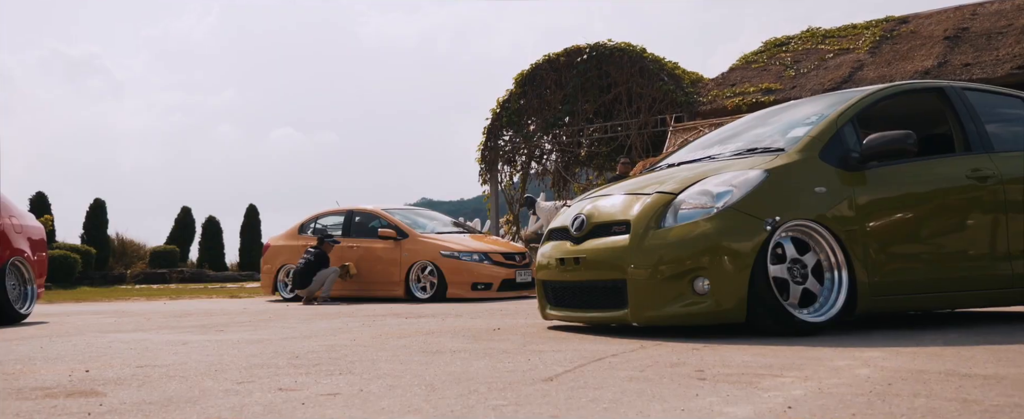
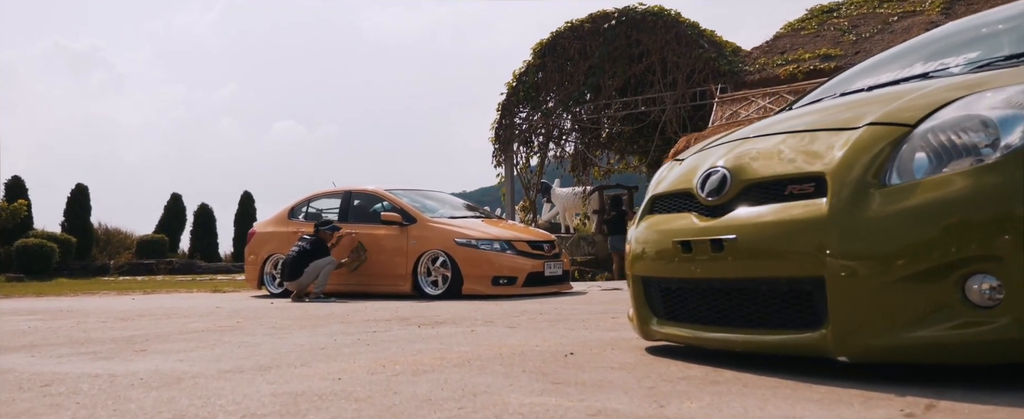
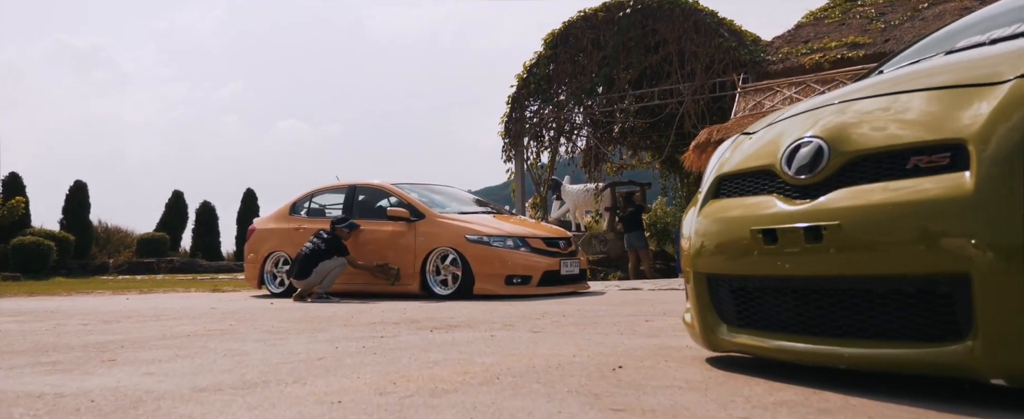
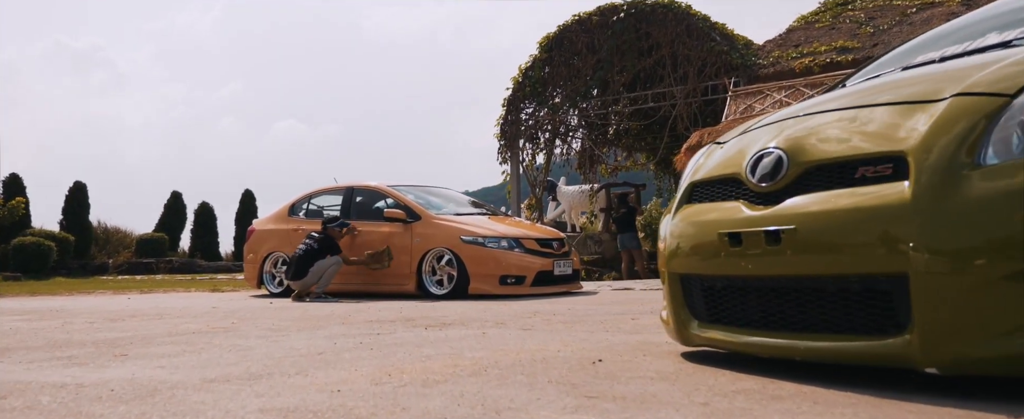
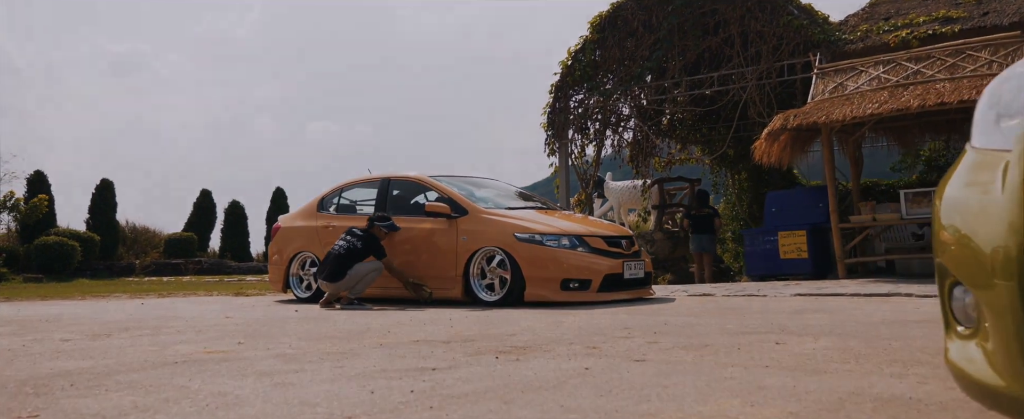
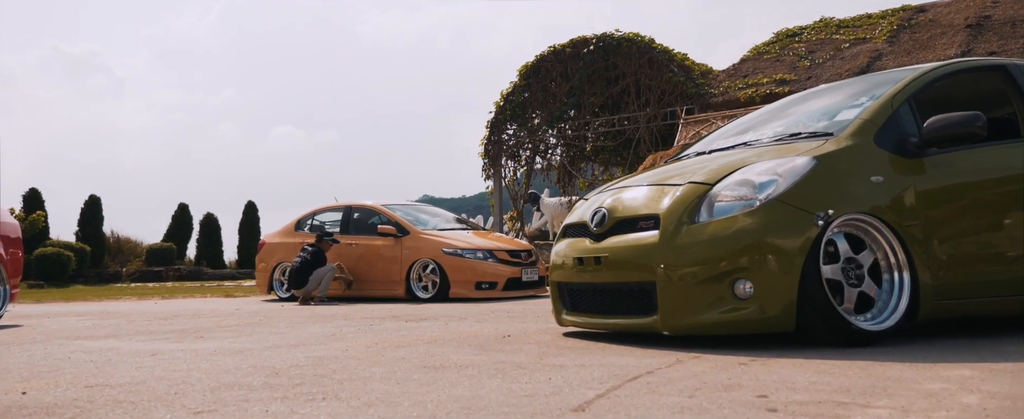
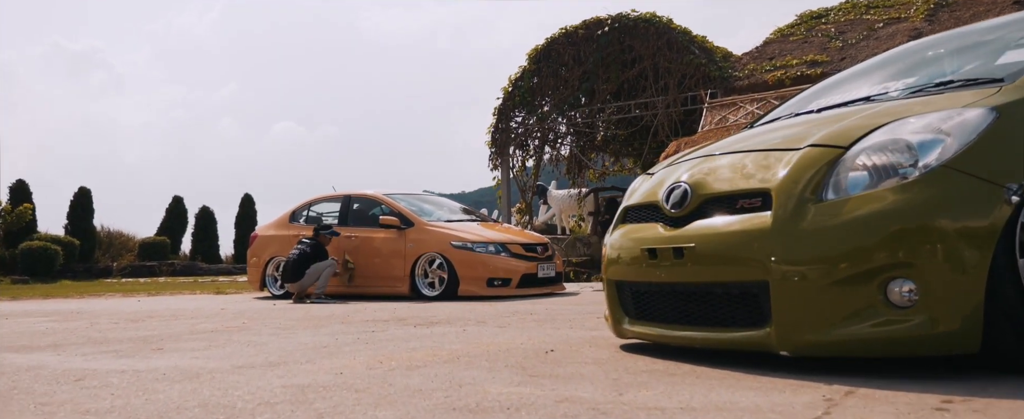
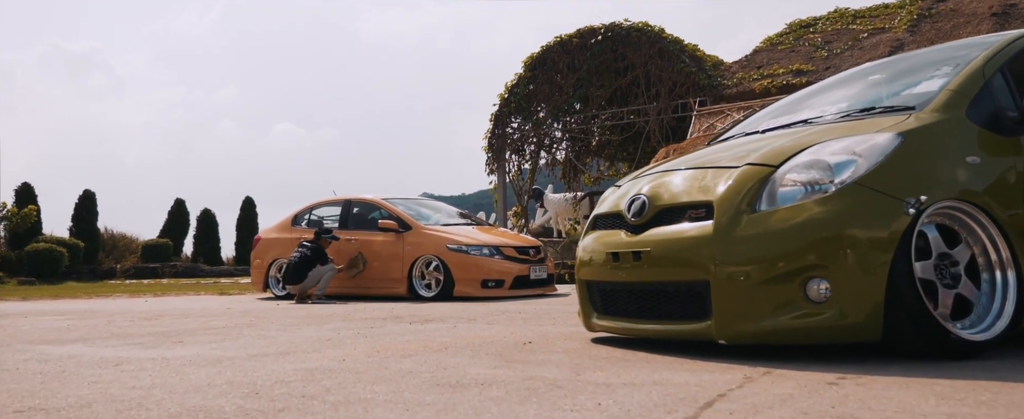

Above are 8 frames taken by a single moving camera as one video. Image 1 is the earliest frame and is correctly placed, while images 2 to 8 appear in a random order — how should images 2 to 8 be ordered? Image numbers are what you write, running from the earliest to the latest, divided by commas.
6, 8, 7, 2, 4, 3, 5
